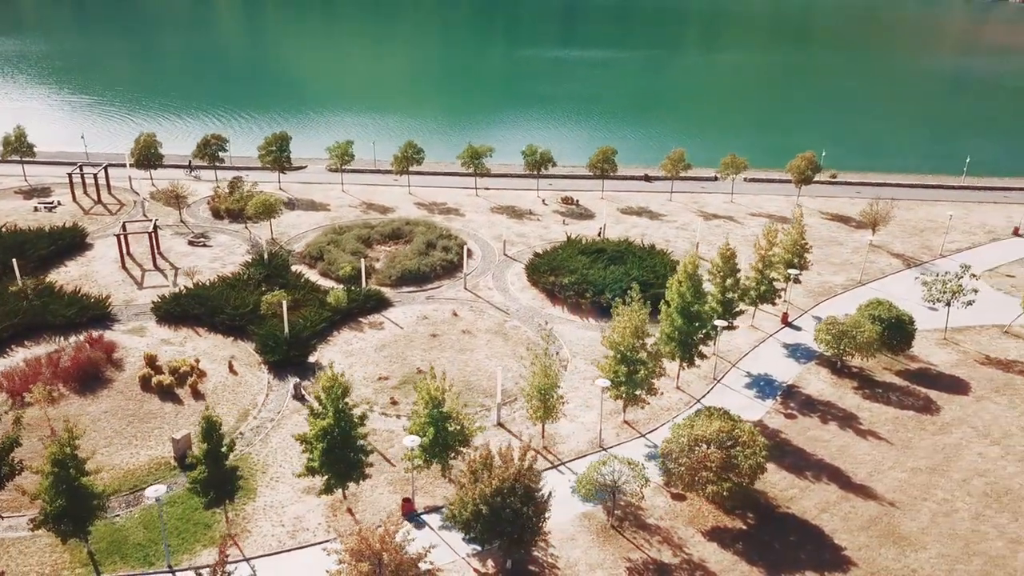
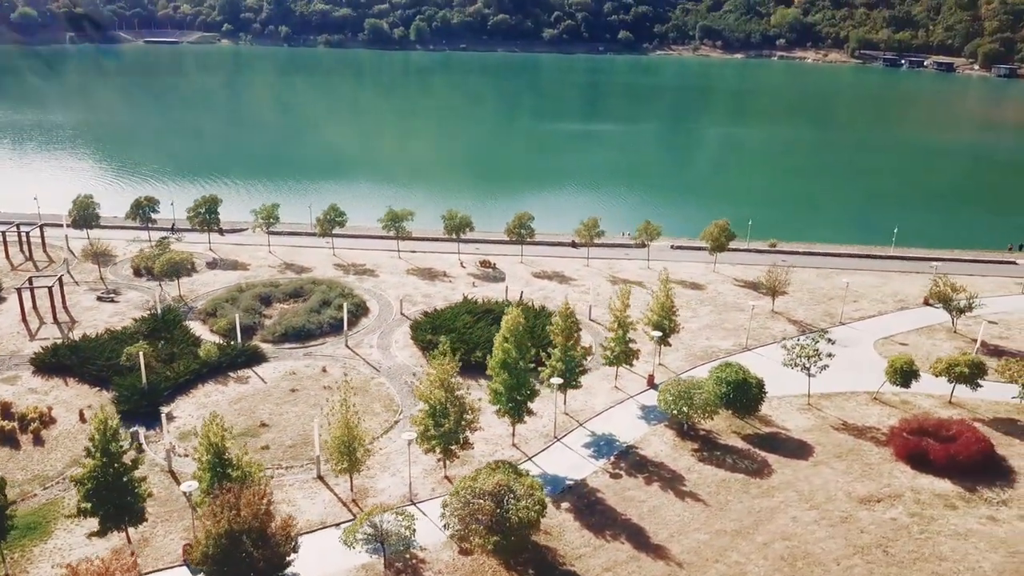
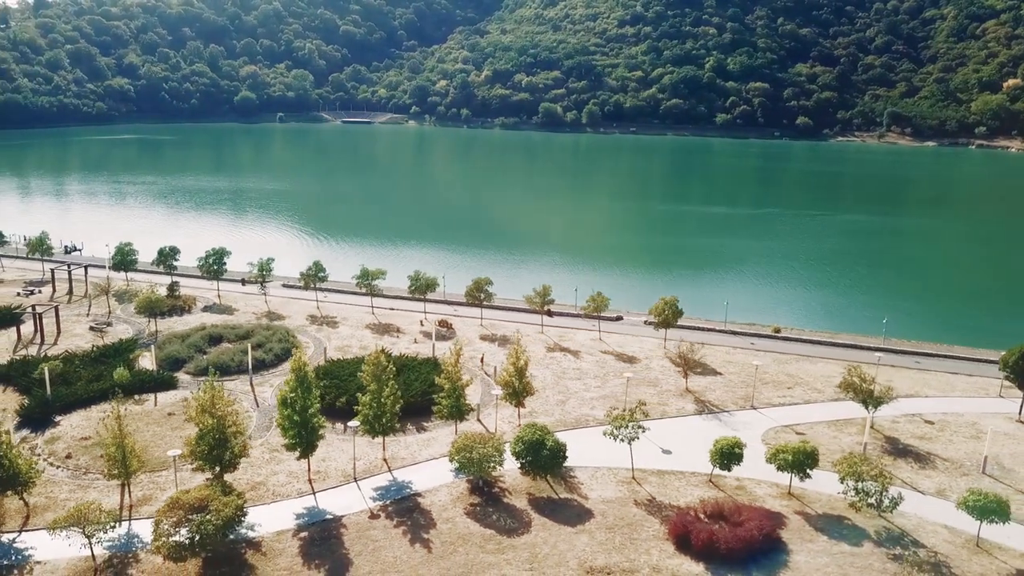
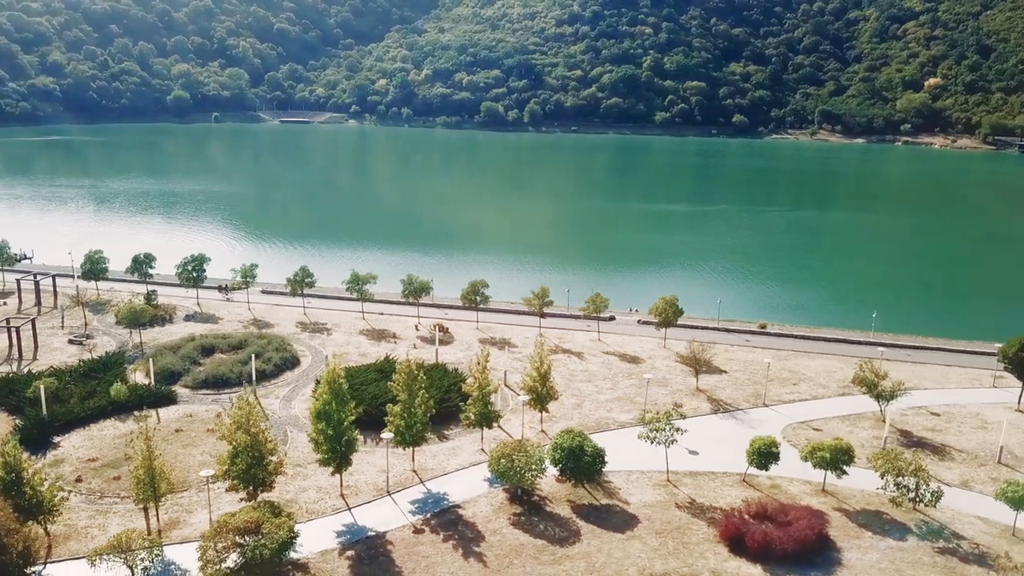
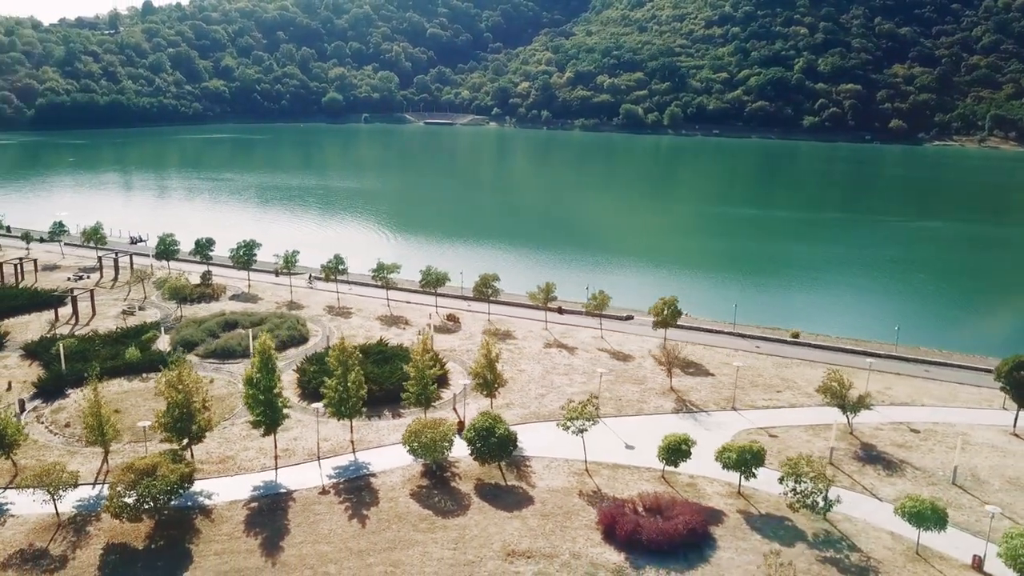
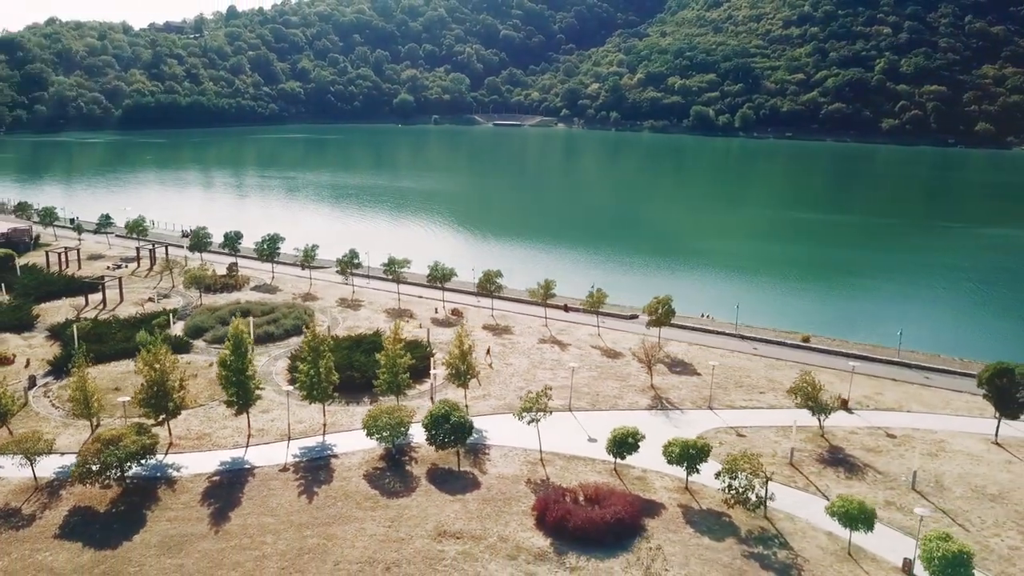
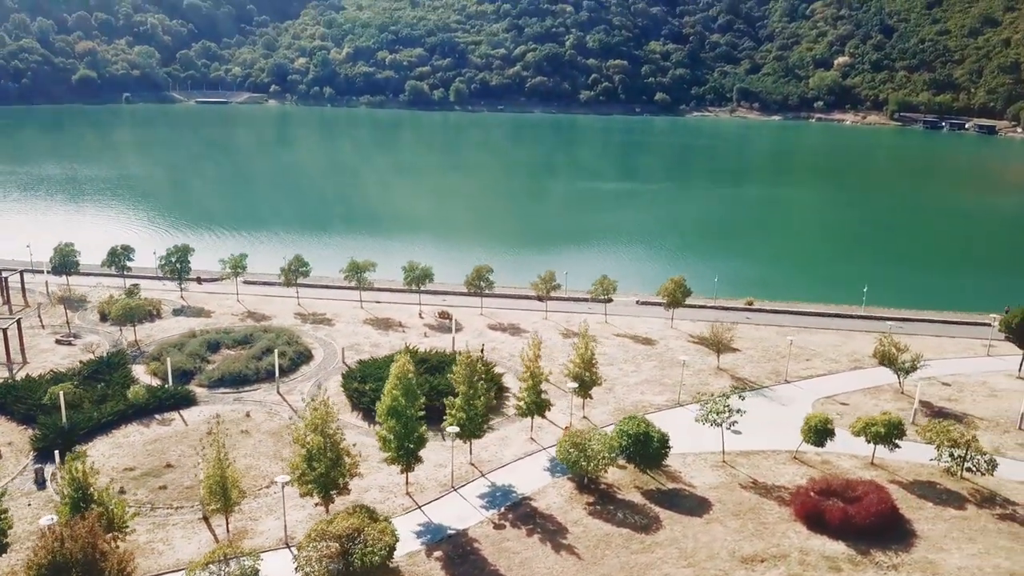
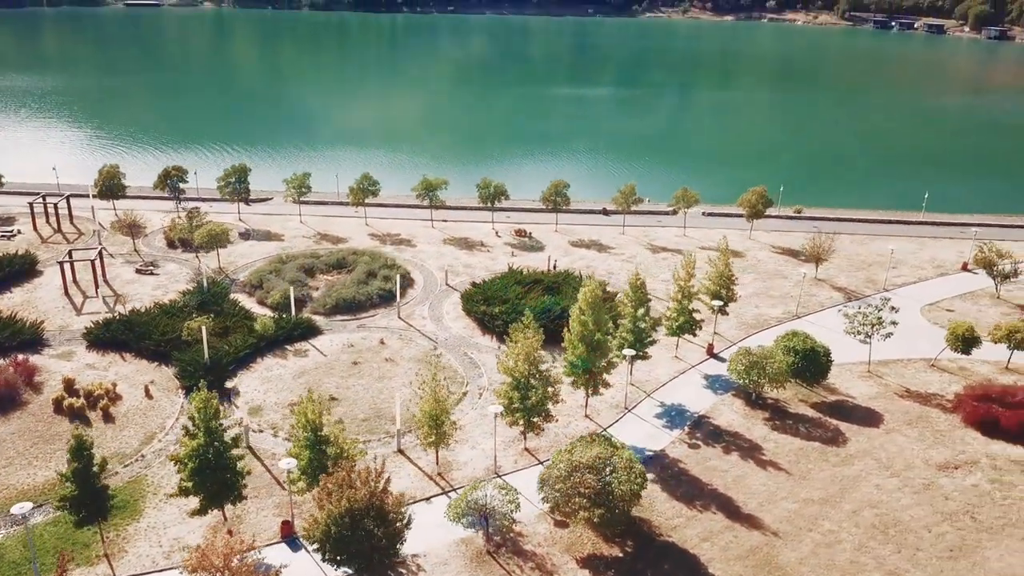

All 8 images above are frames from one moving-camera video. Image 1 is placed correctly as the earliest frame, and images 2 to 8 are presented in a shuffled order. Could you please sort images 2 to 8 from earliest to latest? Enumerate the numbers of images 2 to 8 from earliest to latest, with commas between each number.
8, 2, 7, 4, 3, 5, 6
